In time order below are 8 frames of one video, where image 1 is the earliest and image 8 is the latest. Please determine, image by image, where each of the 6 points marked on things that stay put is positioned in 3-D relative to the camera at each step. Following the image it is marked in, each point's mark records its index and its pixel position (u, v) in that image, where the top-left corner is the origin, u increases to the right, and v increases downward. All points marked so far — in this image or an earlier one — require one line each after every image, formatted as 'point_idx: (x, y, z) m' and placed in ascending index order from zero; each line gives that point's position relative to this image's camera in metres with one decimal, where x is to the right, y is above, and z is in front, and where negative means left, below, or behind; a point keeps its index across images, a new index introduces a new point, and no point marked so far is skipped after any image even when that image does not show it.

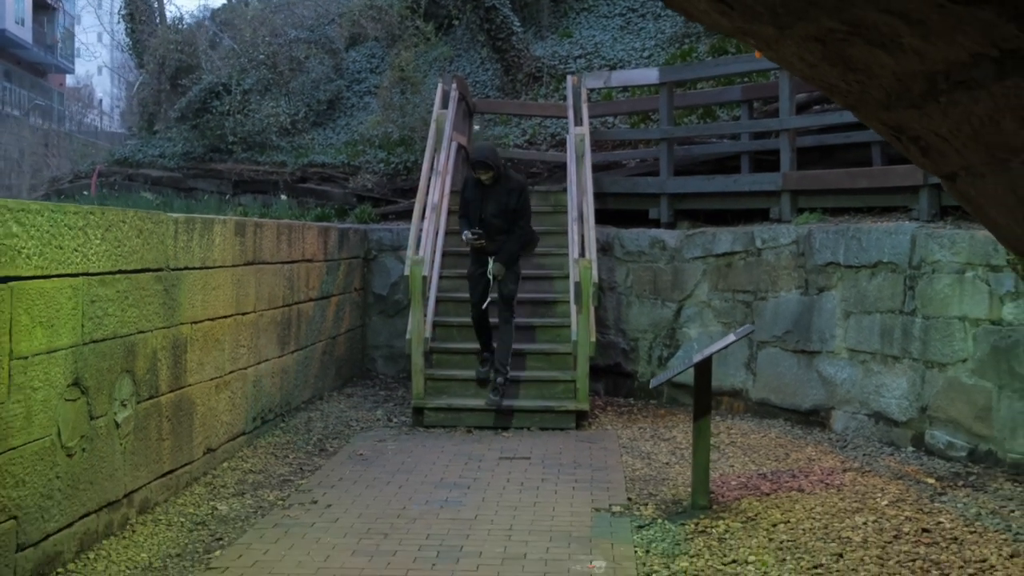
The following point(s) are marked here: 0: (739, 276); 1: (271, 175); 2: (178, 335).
0: (+1.5, +0.1, +7.0) m
1: (-2.7, +1.2, +11.8) m
2: (-1.5, -0.2, +4.9) m
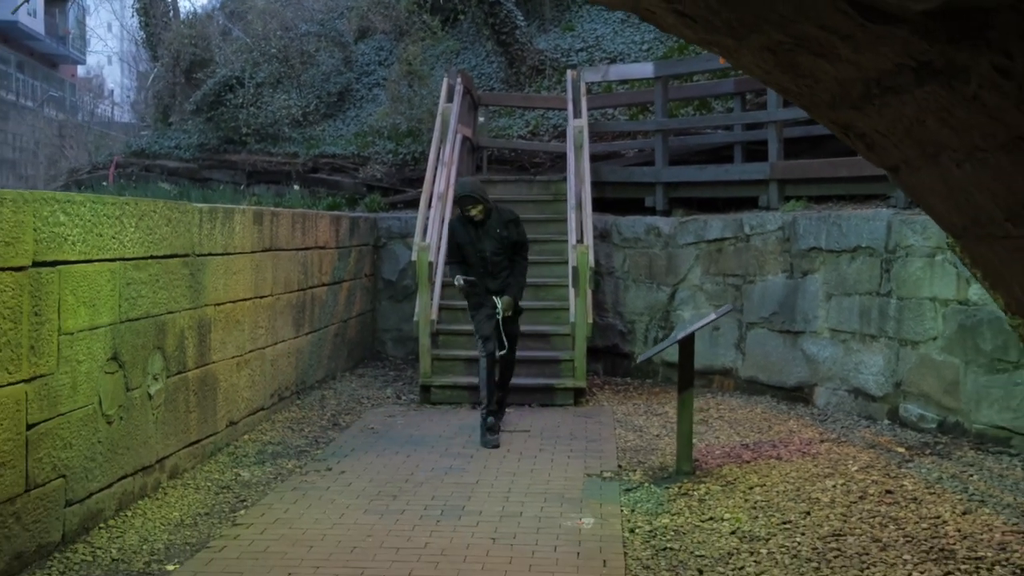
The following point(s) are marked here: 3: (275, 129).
0: (+1.5, +0.2, +7.4) m
1: (-2.6, +1.4, +12.3) m
2: (-1.5, -0.1, +5.3) m
3: (-3.0, +2.0, +13.4) m
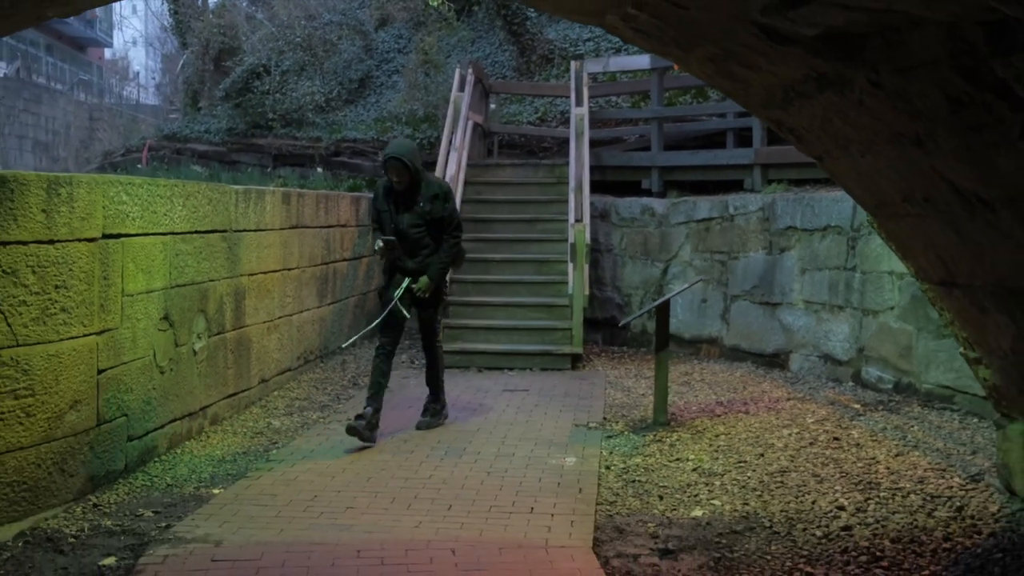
0: (+1.5, +0.4, +8.1) m
1: (-2.5, +1.7, +13.0) m
2: (-1.6, 0.0, +6.1) m
3: (-2.8, +2.3, +14.1) m
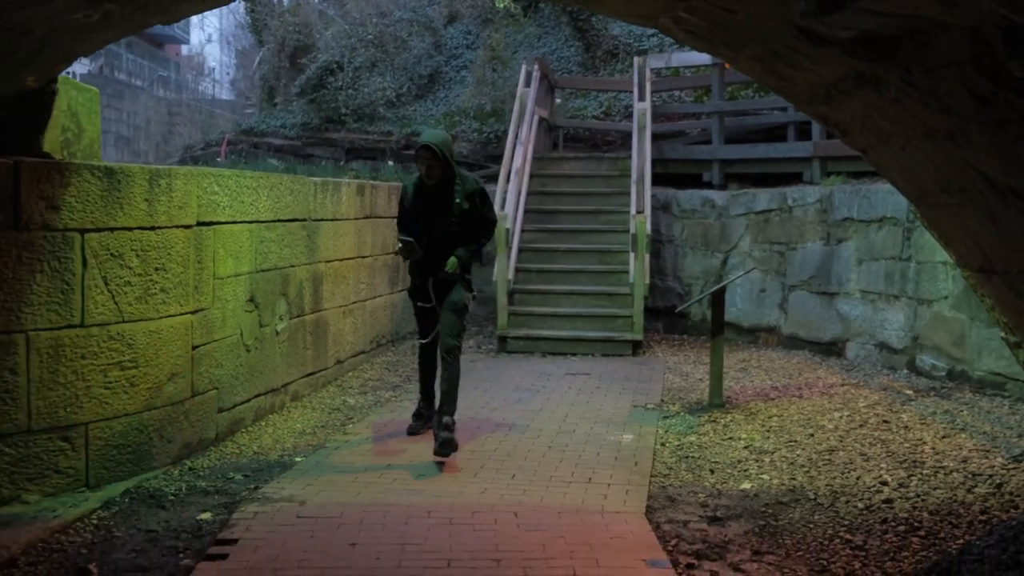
0: (+2.0, +0.5, +8.3) m
1: (-1.7, +1.8, +13.4) m
2: (-1.2, +0.1, +6.5) m
3: (-1.9, +2.4, +14.5) m
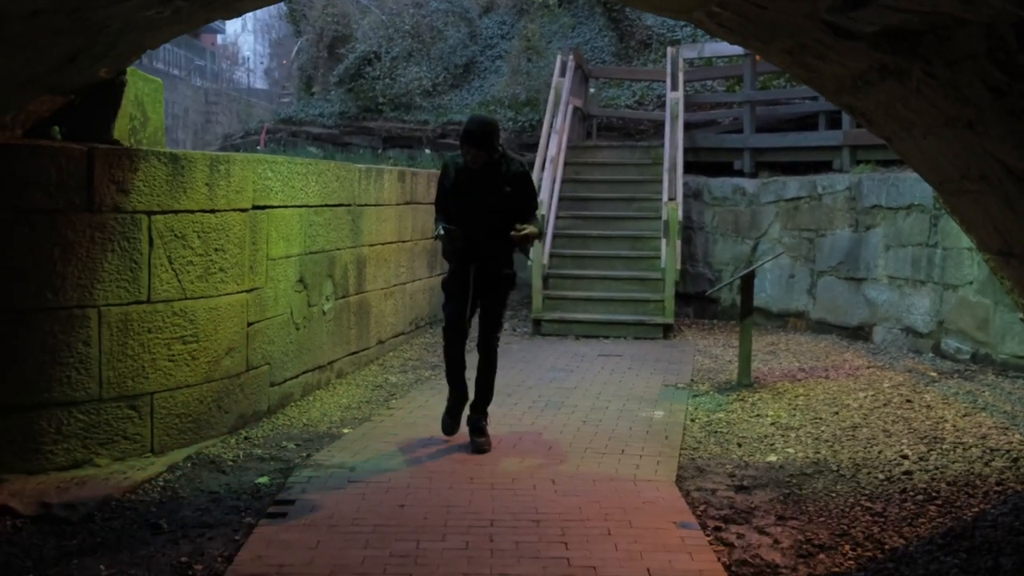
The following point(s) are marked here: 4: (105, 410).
0: (+2.3, +0.6, +8.5) m
1: (-1.2, +2.0, +13.7) m
2: (-1.0, +0.2, +6.7) m
3: (-1.4, +2.6, +14.8) m
4: (-1.7, -0.5, +4.4) m
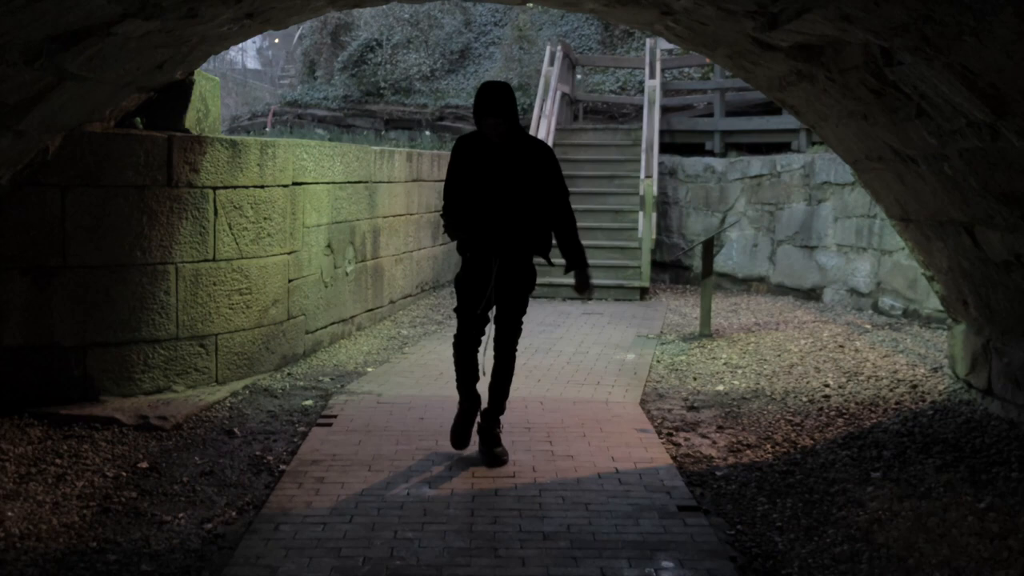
0: (+2.3, +0.9, +9.5) m
1: (-1.3, +2.4, +14.7) m
2: (-1.0, +0.5, +7.8) m
3: (-1.6, +3.0, +15.8) m
4: (-1.7, -0.3, +5.4) m
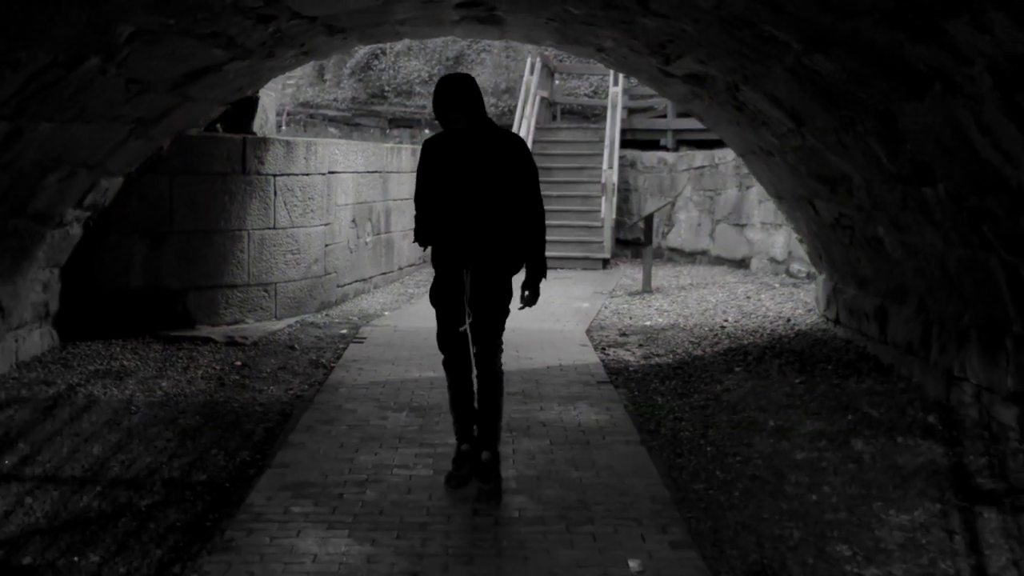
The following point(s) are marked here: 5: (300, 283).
0: (+2.1, +1.2, +11.5) m
1: (-1.5, +2.7, +16.7) m
2: (-1.1, +0.8, +9.8) m
3: (-1.7, +3.4, +17.8) m
4: (-1.8, 0.0, +7.5) m
5: (-1.6, 0.0, +7.9) m
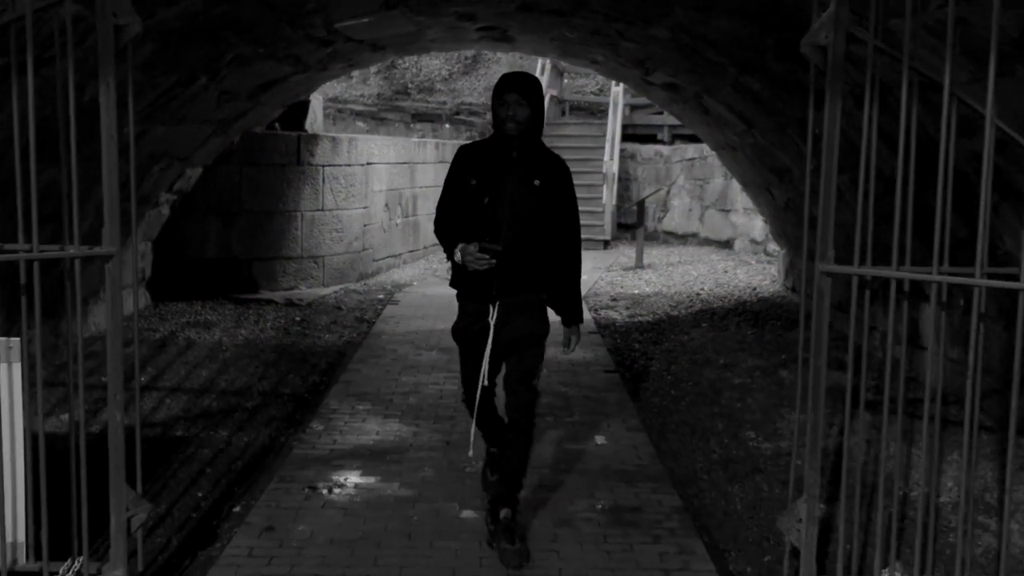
0: (+2.2, +1.4, +13.0) m
1: (-1.3, +3.0, +18.1) m
2: (-1.0, +1.0, +11.3) m
3: (-1.5, +3.7, +19.3) m
4: (-1.7, +0.2, +8.9) m
5: (-1.5, +0.3, +9.4) m
